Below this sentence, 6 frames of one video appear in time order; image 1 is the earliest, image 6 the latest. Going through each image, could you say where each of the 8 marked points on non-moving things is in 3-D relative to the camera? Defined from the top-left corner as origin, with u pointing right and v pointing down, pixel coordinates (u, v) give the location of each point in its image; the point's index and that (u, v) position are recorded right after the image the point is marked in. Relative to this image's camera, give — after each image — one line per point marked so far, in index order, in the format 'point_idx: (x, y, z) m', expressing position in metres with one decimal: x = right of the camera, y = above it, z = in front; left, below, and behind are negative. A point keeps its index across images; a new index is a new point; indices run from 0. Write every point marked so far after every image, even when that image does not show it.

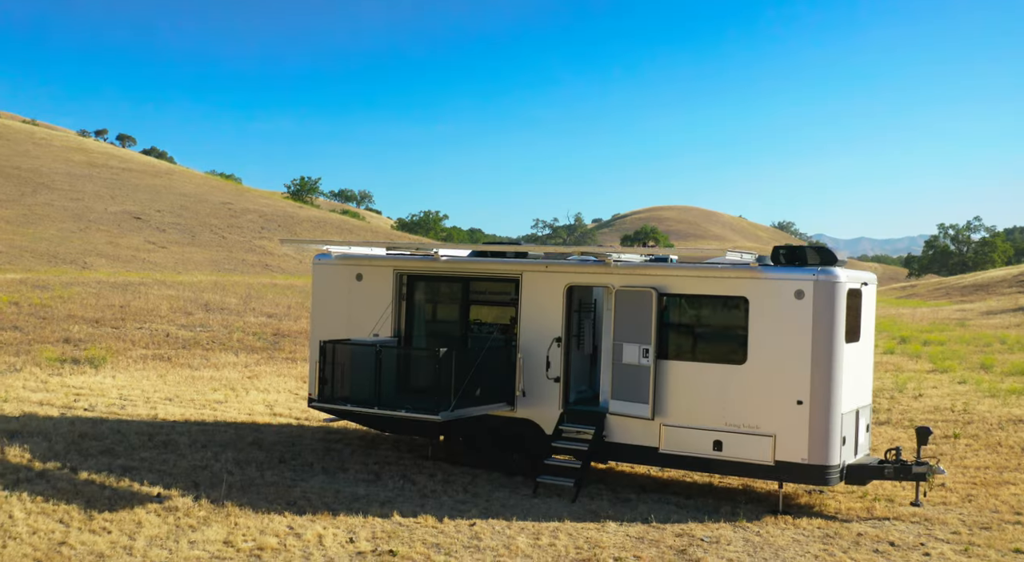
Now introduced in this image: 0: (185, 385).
0: (-5.9, -1.9, +17.2) m
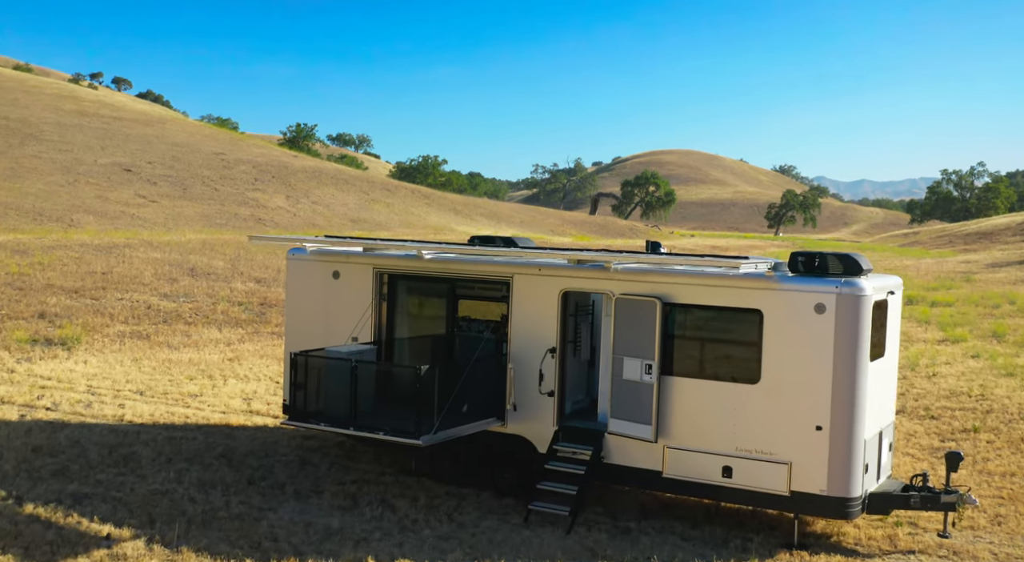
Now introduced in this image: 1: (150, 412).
0: (-6.1, -1.6, +16.3) m
1: (-5.0, -1.8, +13.1) m
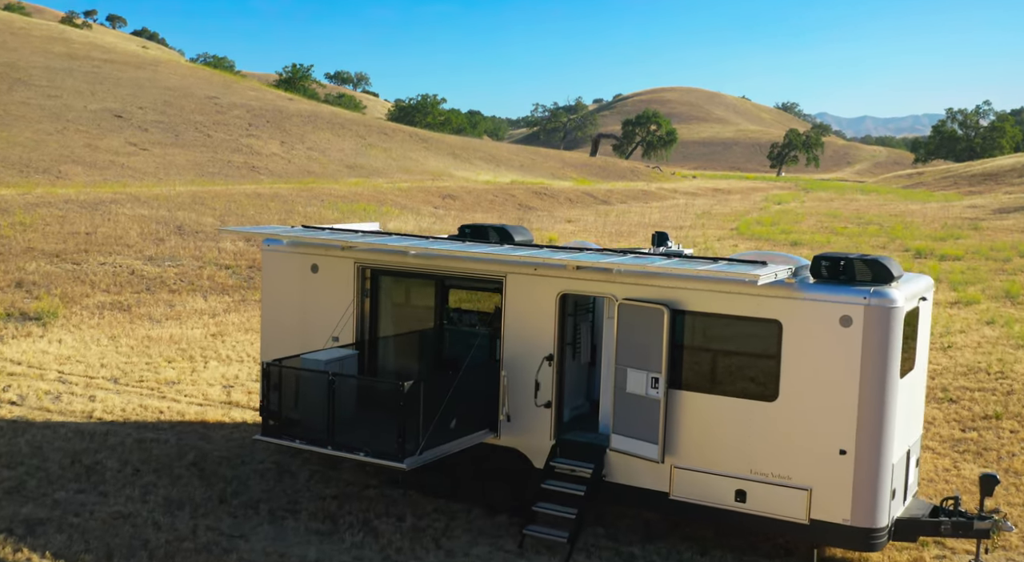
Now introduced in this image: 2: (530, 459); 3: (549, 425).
0: (-6.1, -1.2, +15.5) m
1: (-5.1, -1.6, +12.3) m
2: (+0.2, -1.7, +9.0) m
3: (+0.4, -1.3, +8.9) m
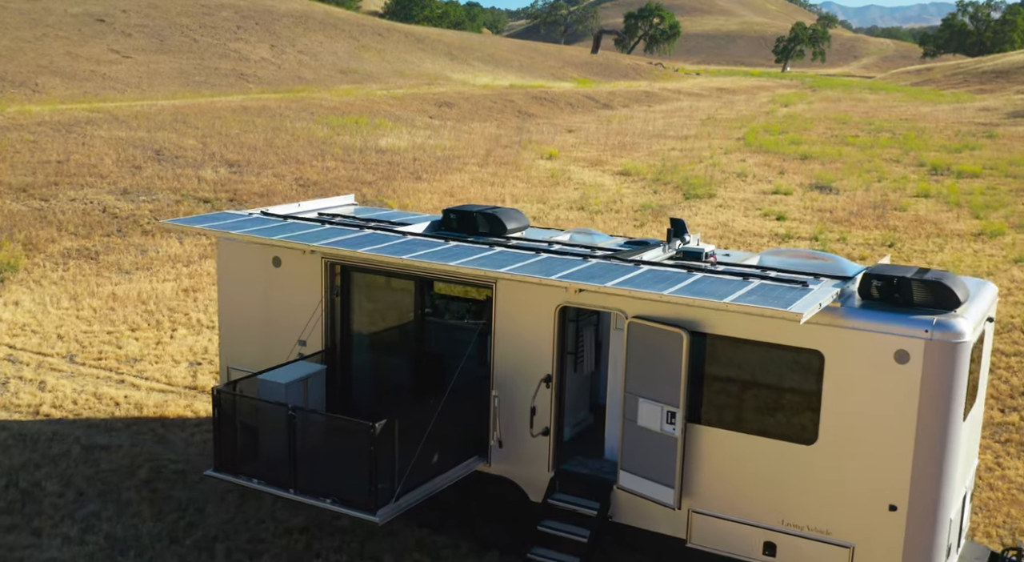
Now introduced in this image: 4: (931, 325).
0: (-6.2, -0.6, +14.2) m
1: (-5.1, -1.3, +11.1) m
2: (+0.1, -1.7, +7.9) m
3: (+0.3, -1.4, +7.7) m
4: (+2.8, -0.3, +6.4) m
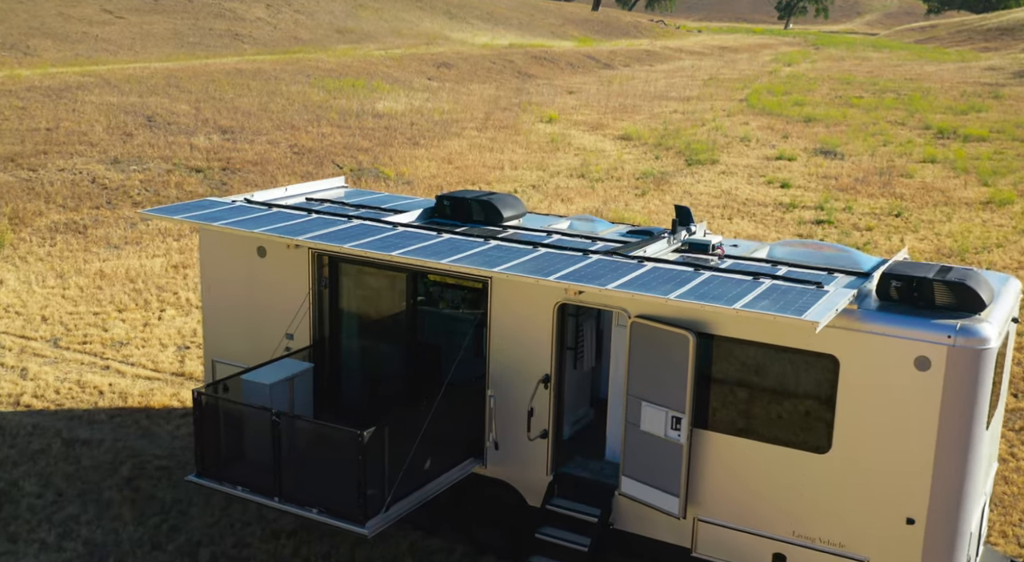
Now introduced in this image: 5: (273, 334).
0: (-6.2, -0.3, +13.8) m
1: (-5.2, -1.2, +10.8) m
2: (+0.1, -1.7, +7.5) m
3: (+0.3, -1.4, +7.3) m
4: (+2.8, -0.3, +6.0) m
5: (-2.2, -0.5, +8.5) m
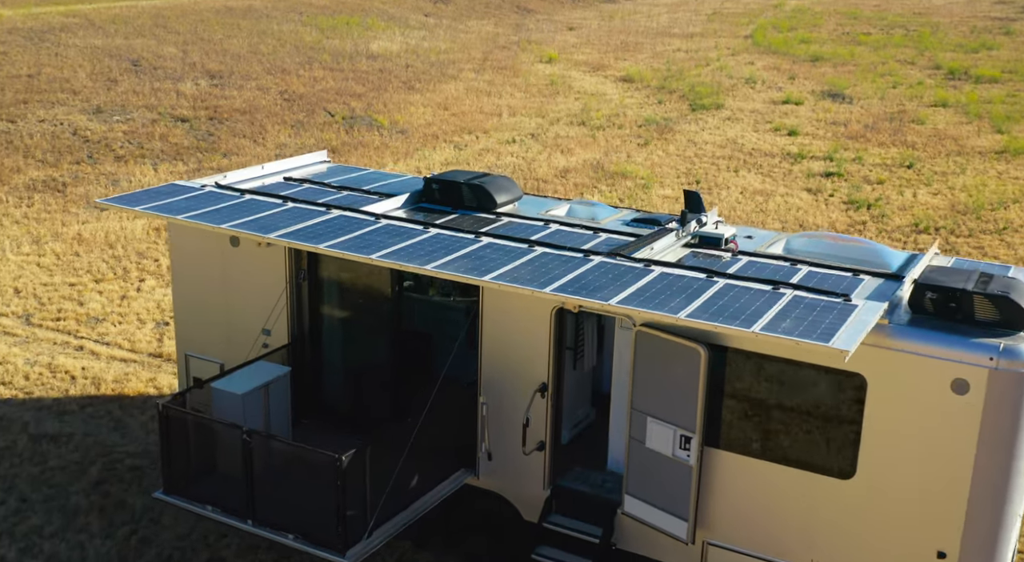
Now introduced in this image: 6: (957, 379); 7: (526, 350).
0: (-6.3, +0.1, +13.2) m
1: (-5.2, -0.9, +10.2) m
2: (0.0, -1.7, +7.0) m
3: (+0.2, -1.4, +6.8) m
4: (+2.8, -0.4, +5.4) m
5: (-2.2, -0.4, +7.9) m
6: (+2.6, -0.5, +5.4) m
7: (+0.1, -0.5, +6.6) m
